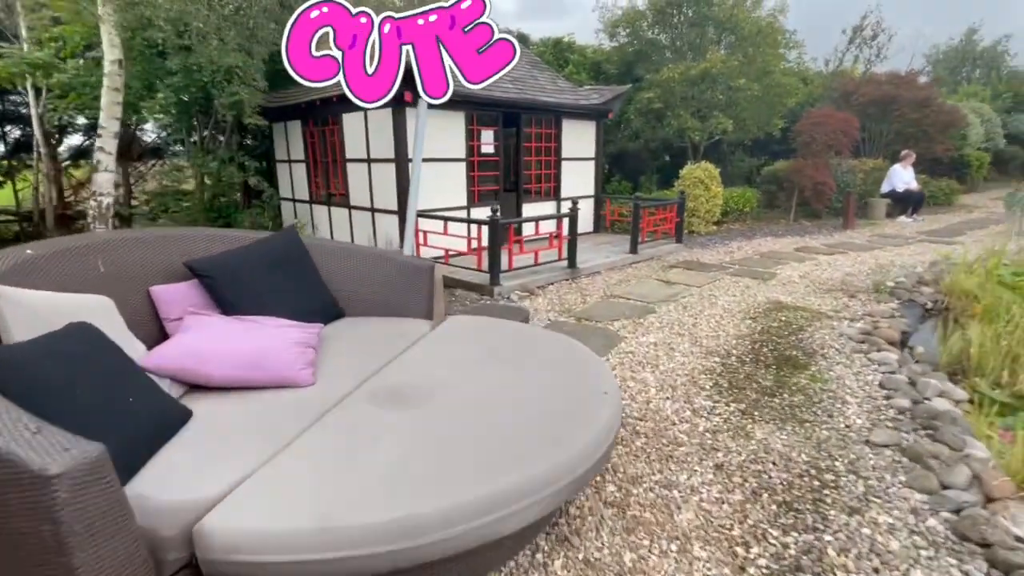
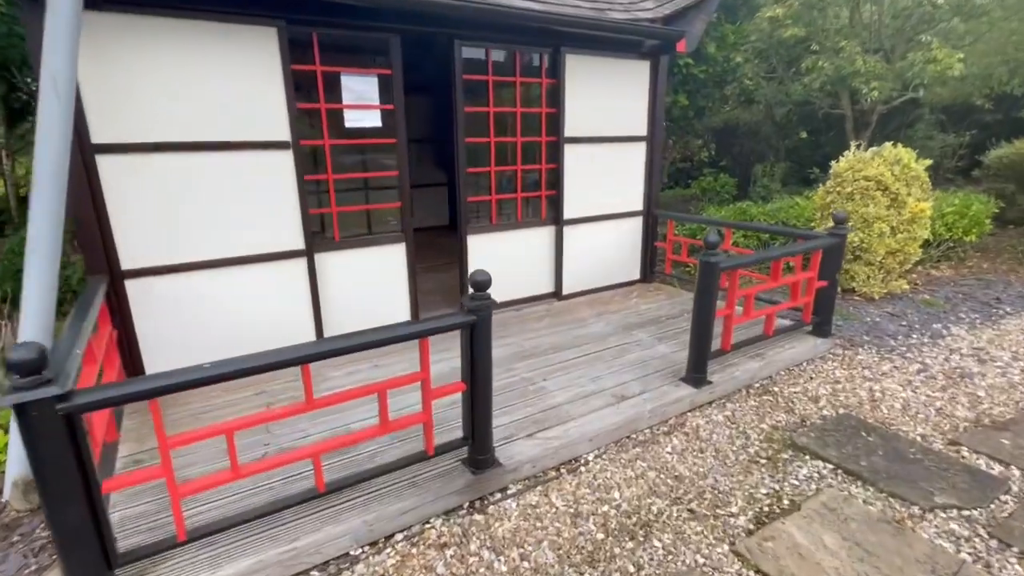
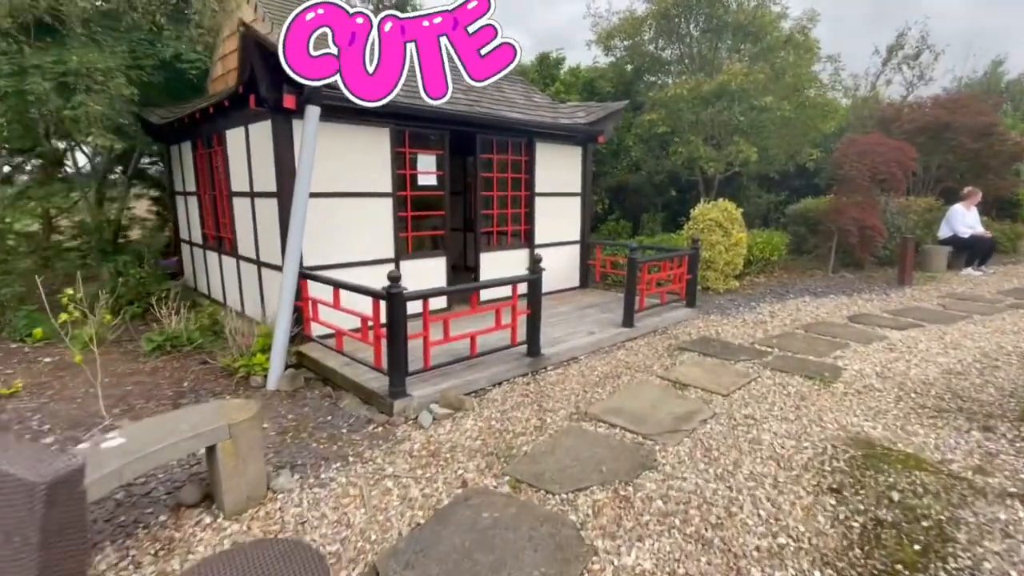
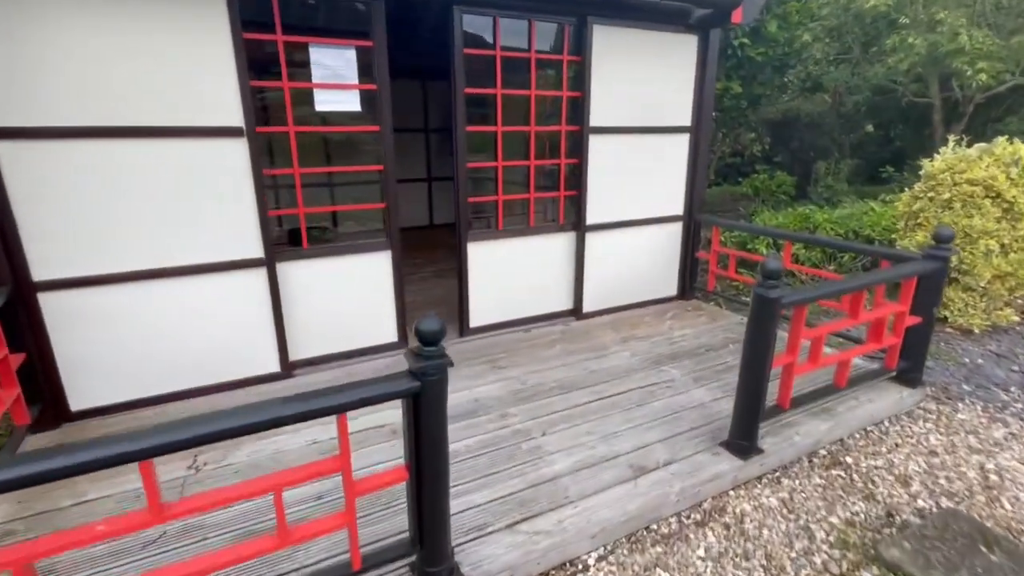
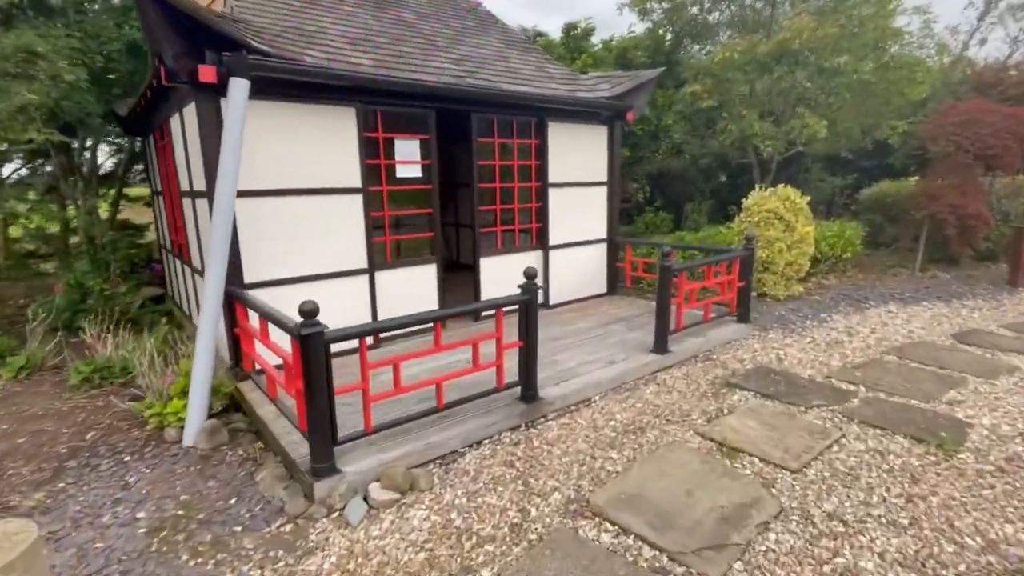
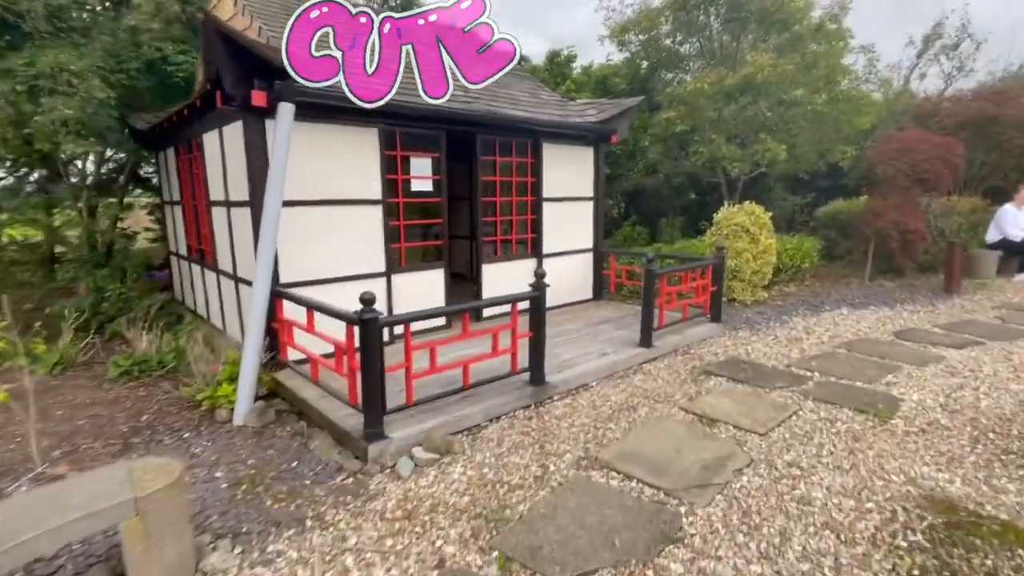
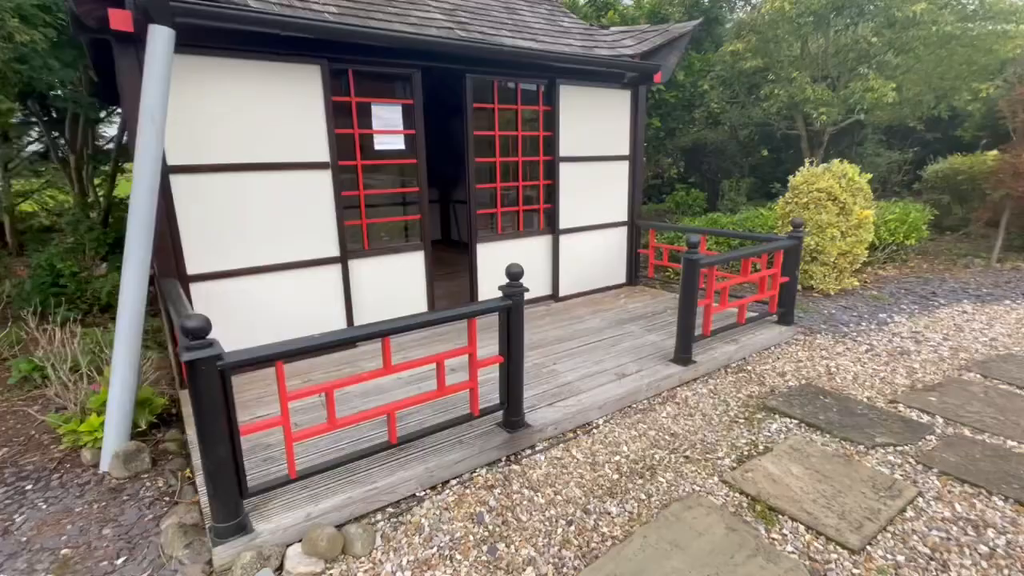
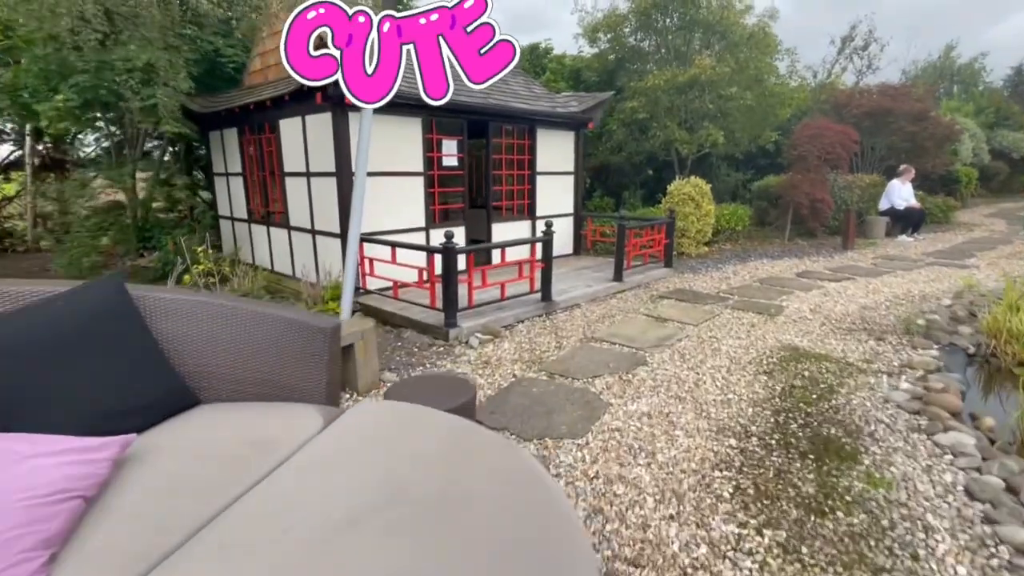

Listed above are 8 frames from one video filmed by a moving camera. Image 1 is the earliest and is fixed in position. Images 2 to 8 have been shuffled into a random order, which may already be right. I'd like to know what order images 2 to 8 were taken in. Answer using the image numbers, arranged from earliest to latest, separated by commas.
8, 3, 6, 5, 7, 2, 4
